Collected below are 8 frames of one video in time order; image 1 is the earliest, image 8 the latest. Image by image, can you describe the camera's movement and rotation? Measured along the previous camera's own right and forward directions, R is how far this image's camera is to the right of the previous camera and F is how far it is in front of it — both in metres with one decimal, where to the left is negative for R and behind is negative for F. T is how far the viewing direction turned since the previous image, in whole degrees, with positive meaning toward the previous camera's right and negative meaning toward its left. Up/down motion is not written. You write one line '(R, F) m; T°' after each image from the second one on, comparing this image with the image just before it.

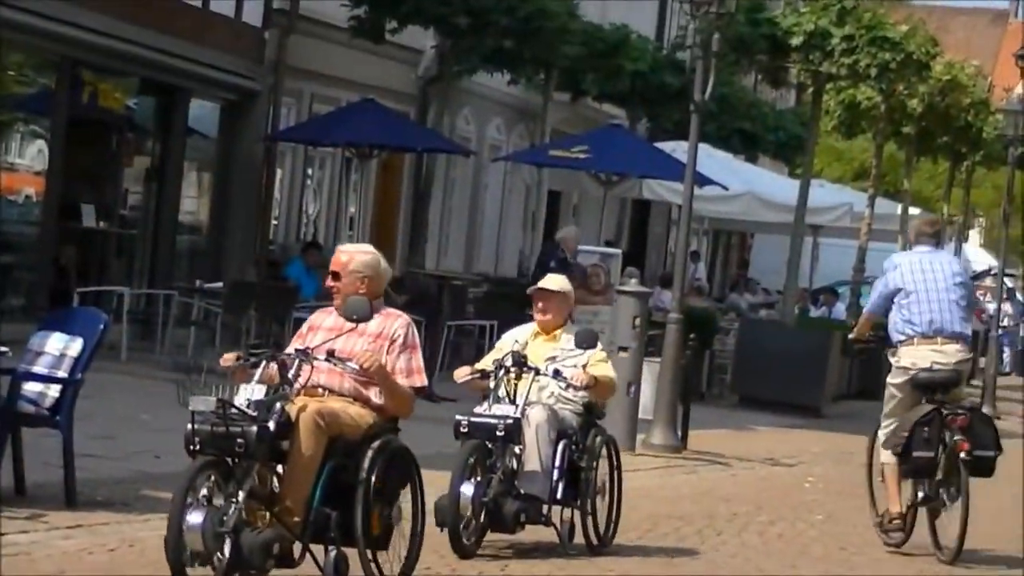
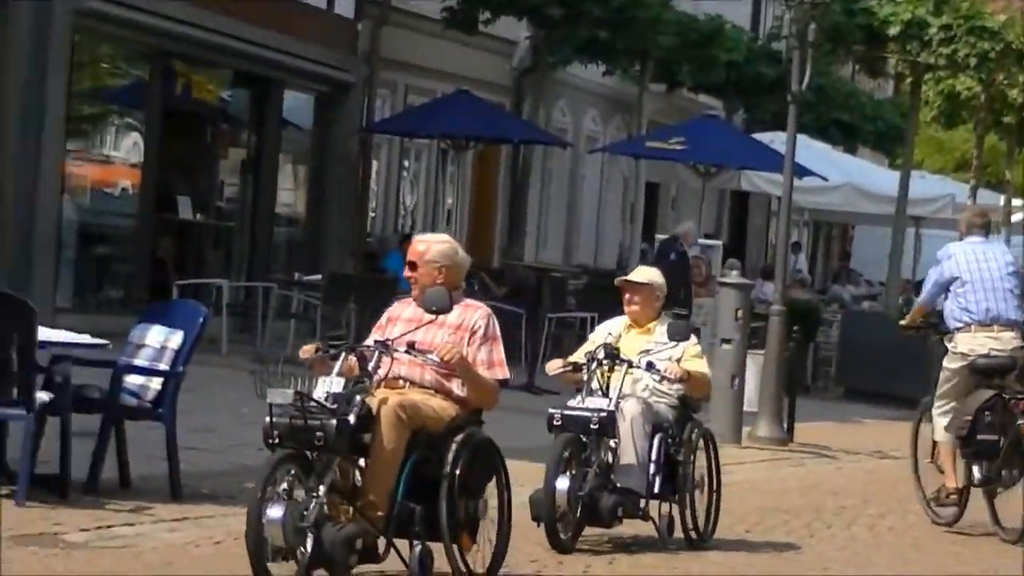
(0.0, +0.1) m; -2°
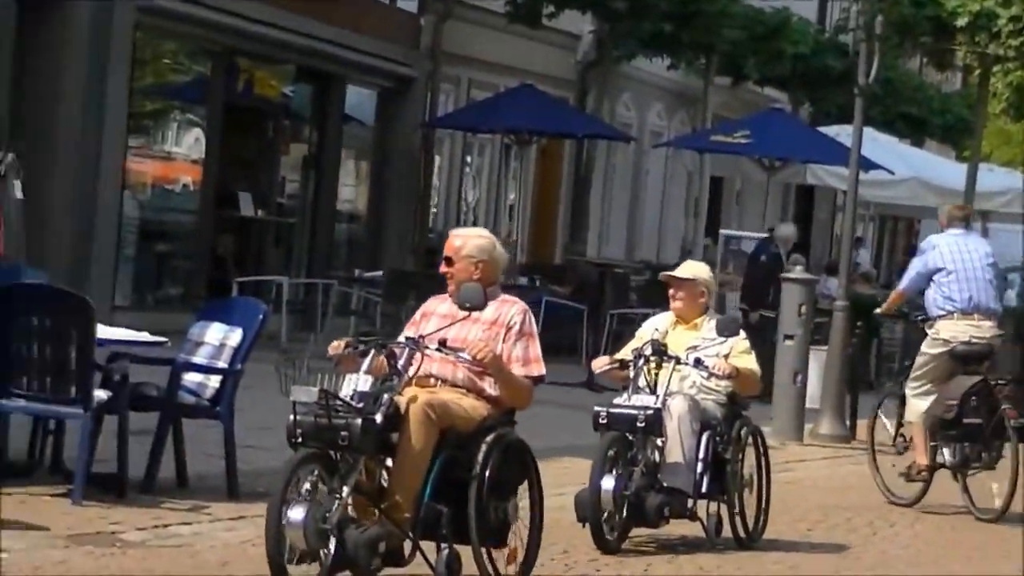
(+0.1, +0.1) m; -1°
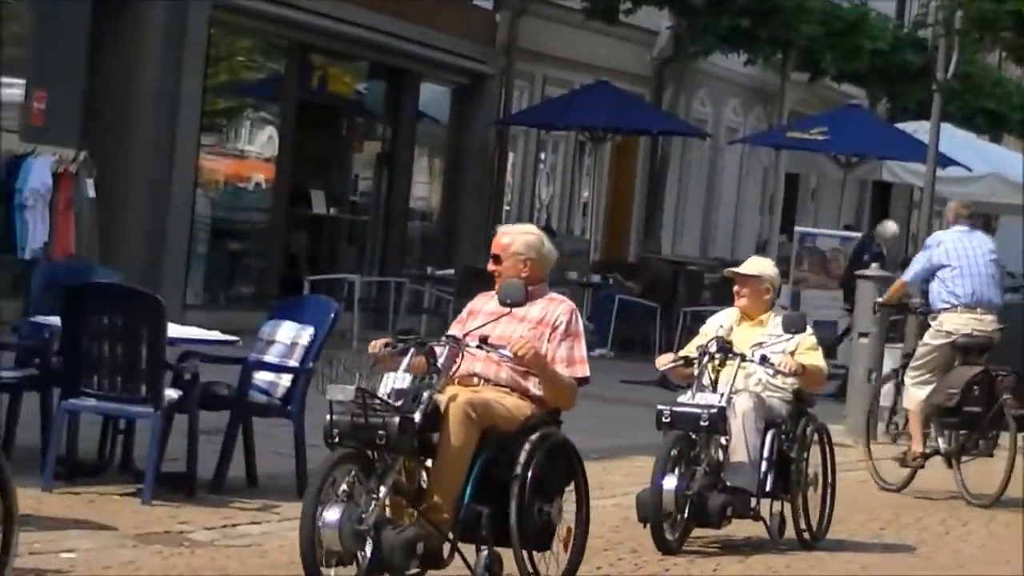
(+0.1, +0.1) m; -1°
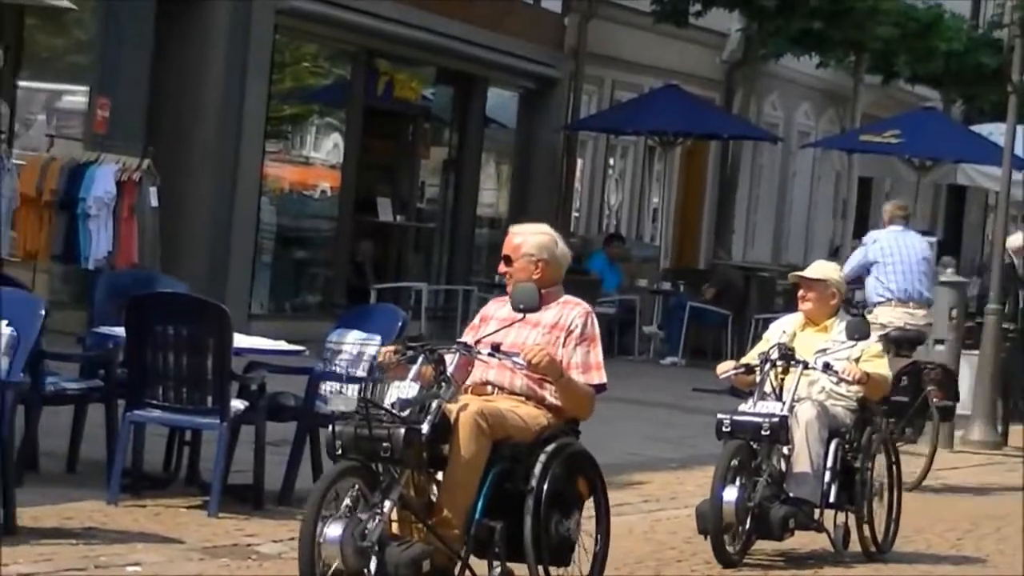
(+0.1, +0.3) m; -1°
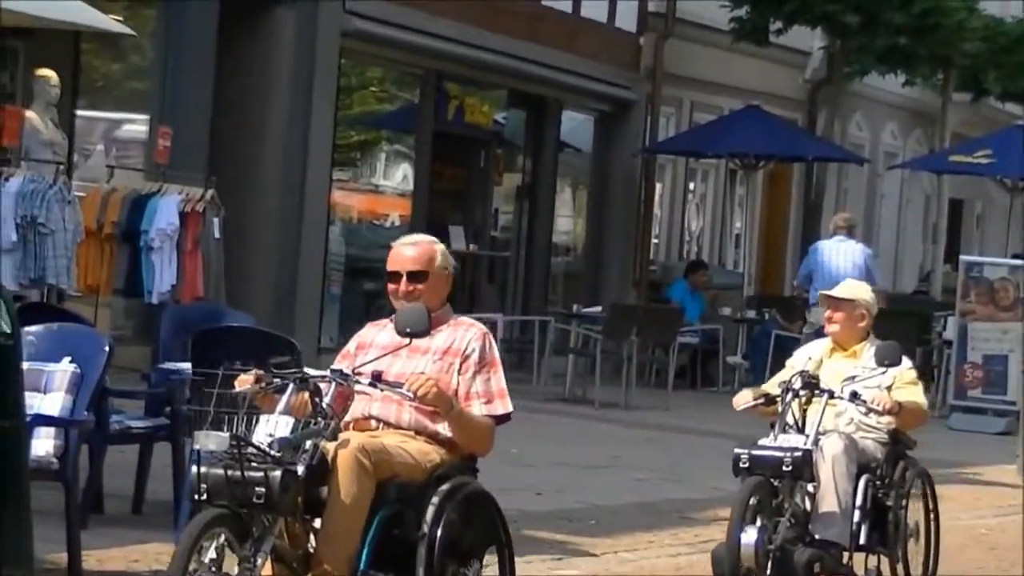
(+0.3, +0.6) m; -2°
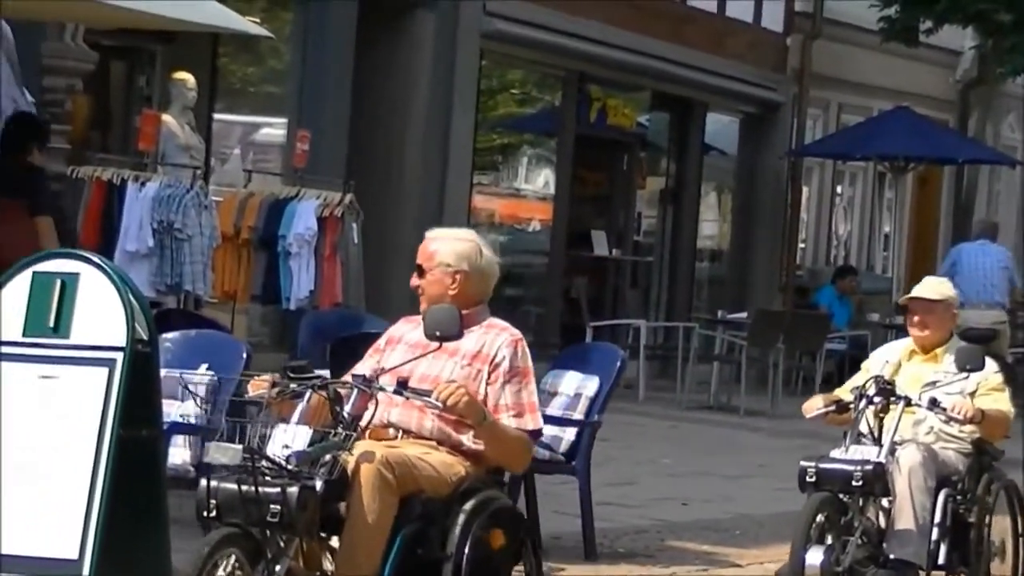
(+0.2, +0.3) m; -3°
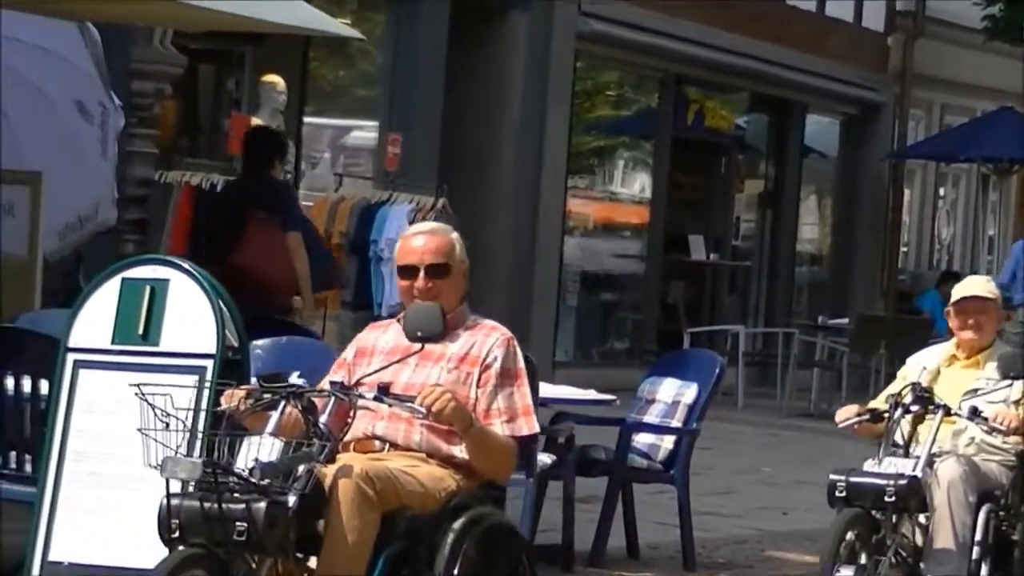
(+0.1, +0.3) m; -2°
